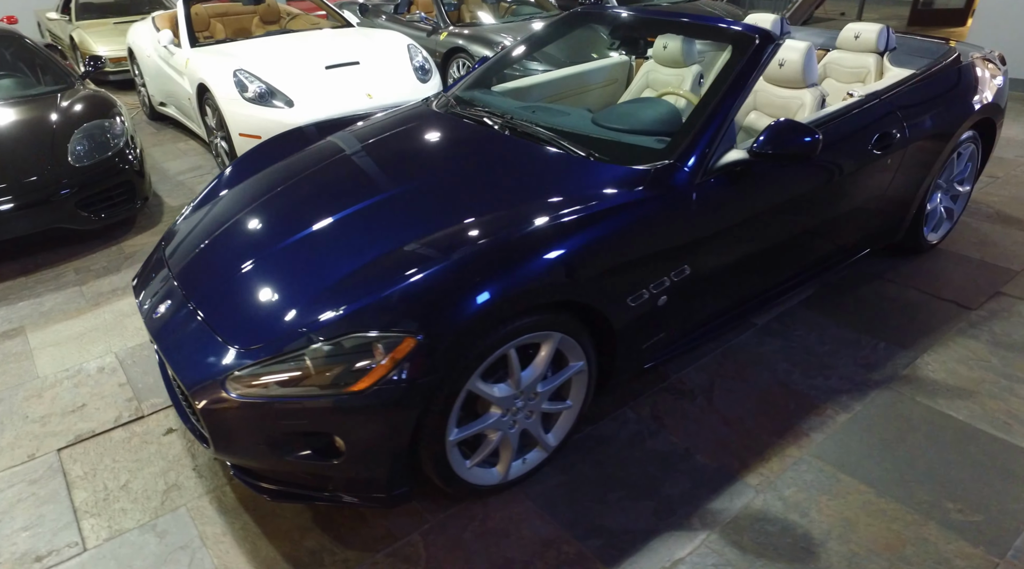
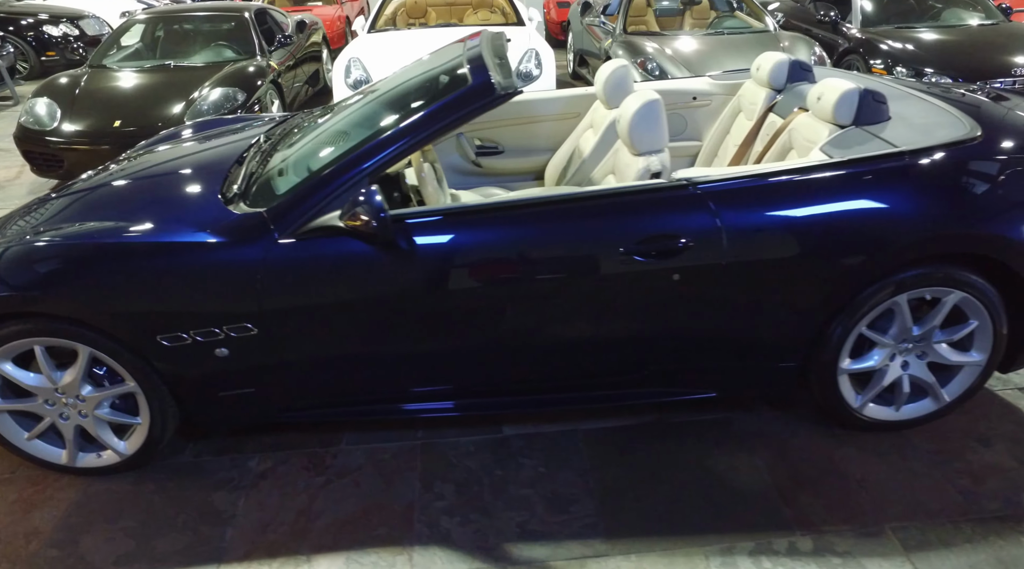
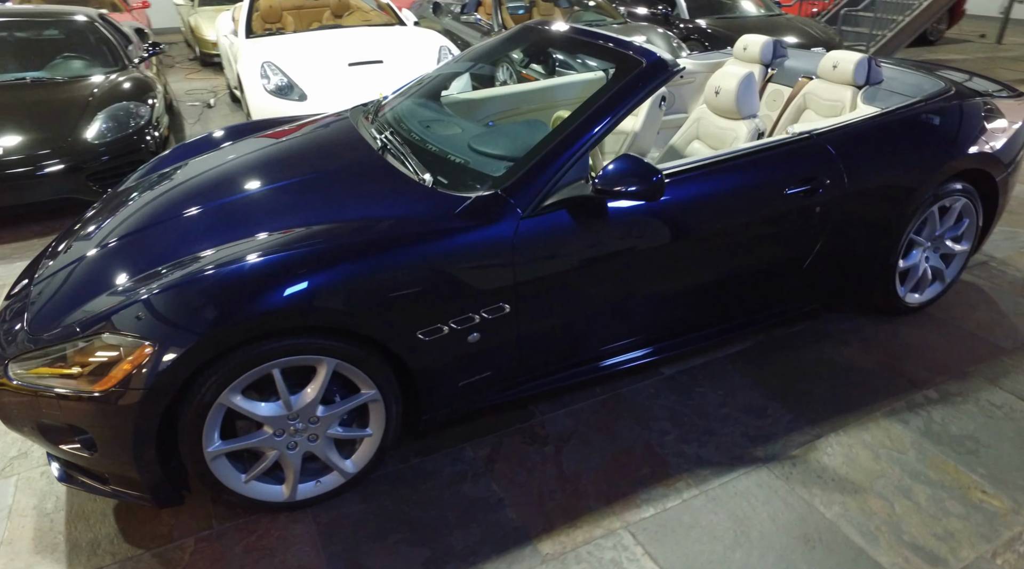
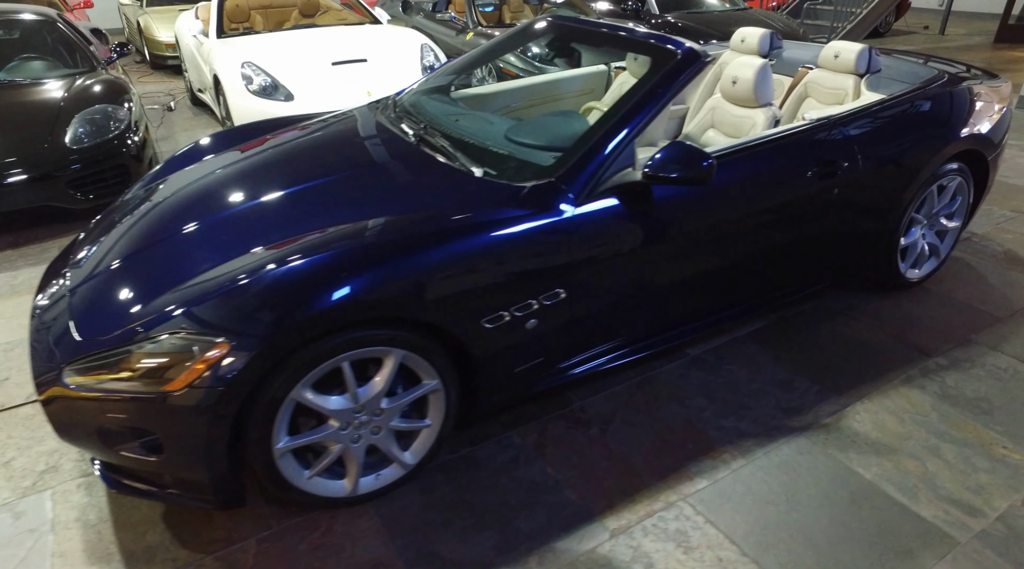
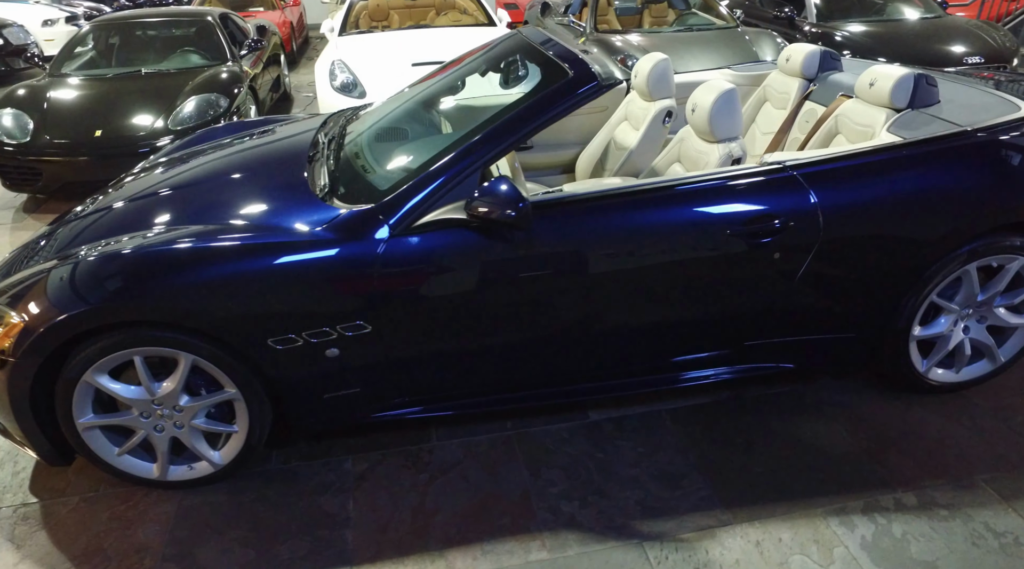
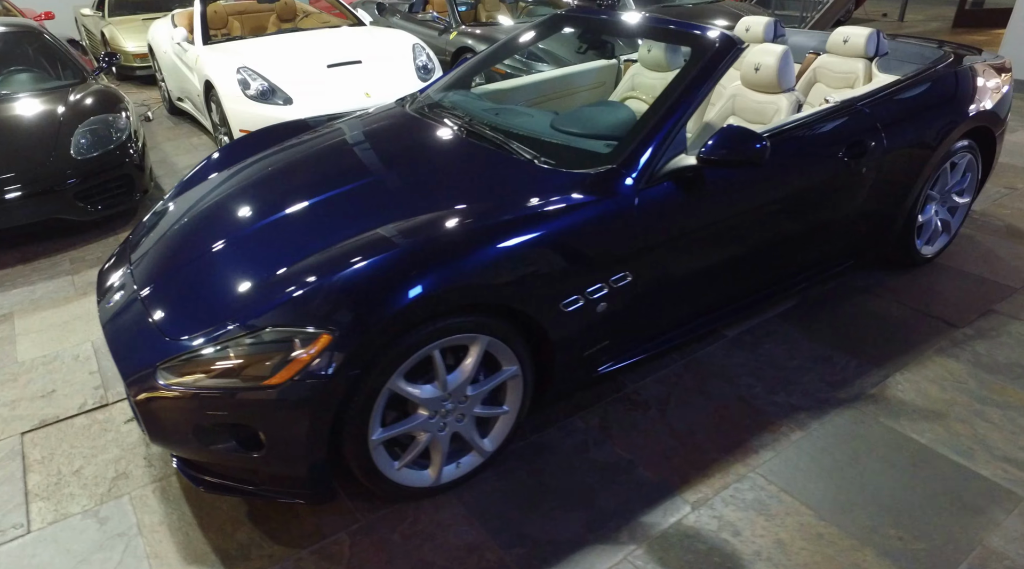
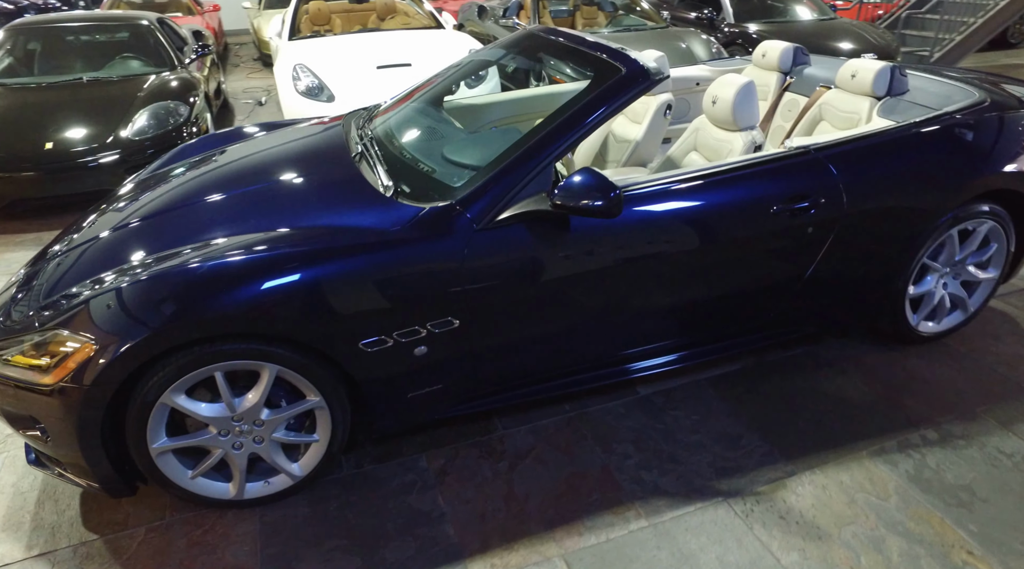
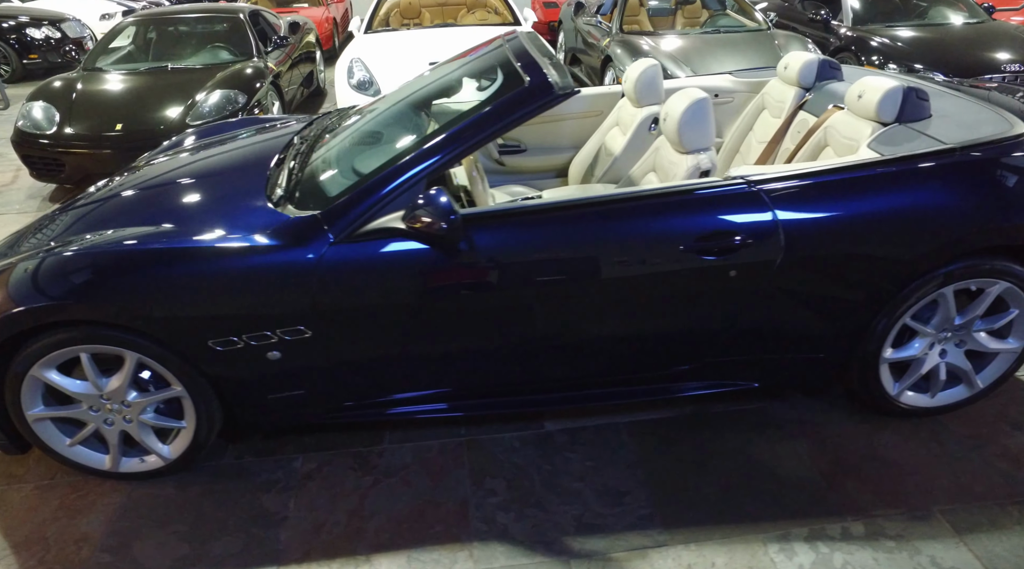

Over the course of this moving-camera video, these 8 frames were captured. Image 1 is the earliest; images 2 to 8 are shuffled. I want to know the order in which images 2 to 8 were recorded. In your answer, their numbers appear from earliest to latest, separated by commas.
6, 4, 3, 7, 5, 8, 2
